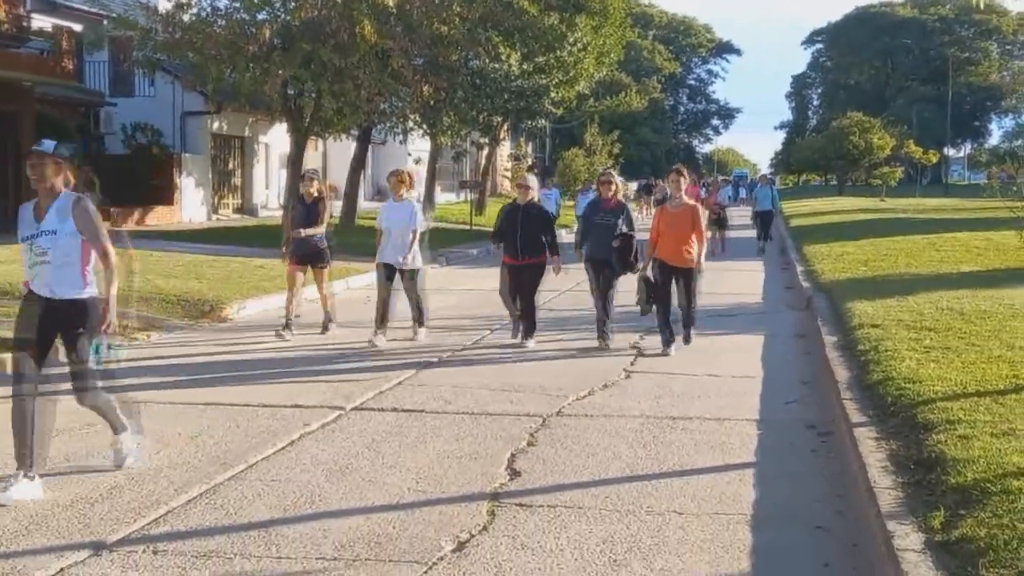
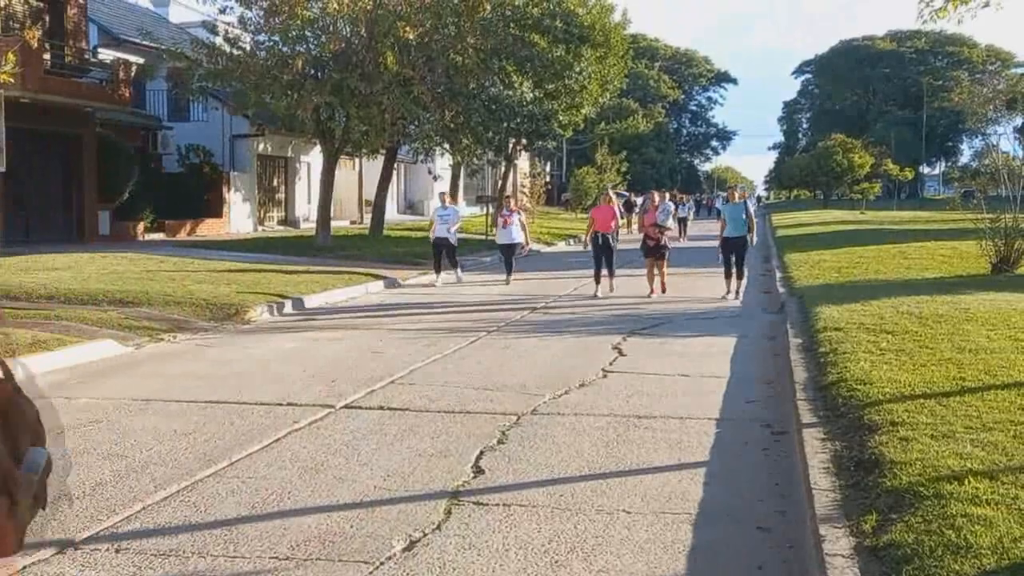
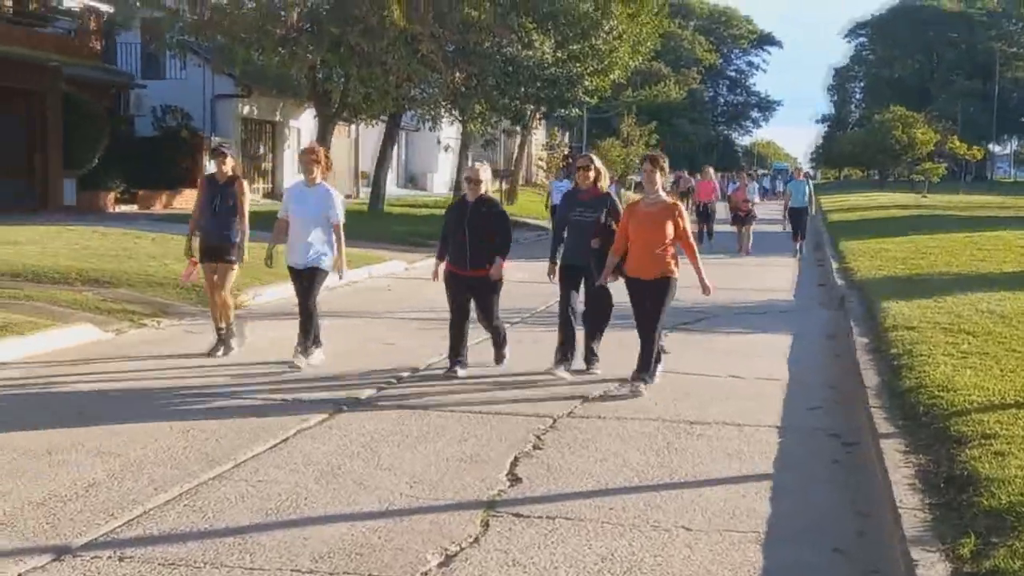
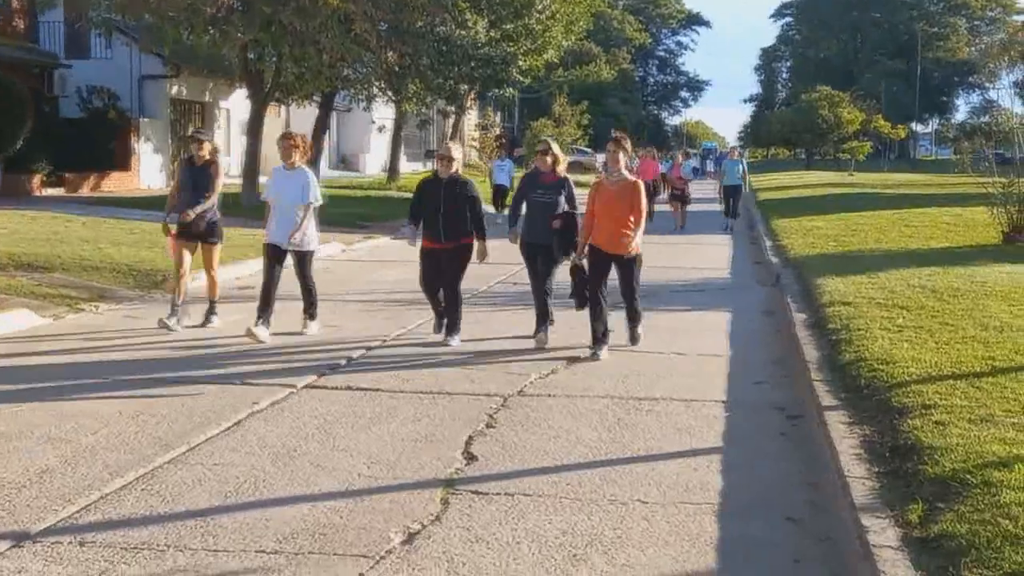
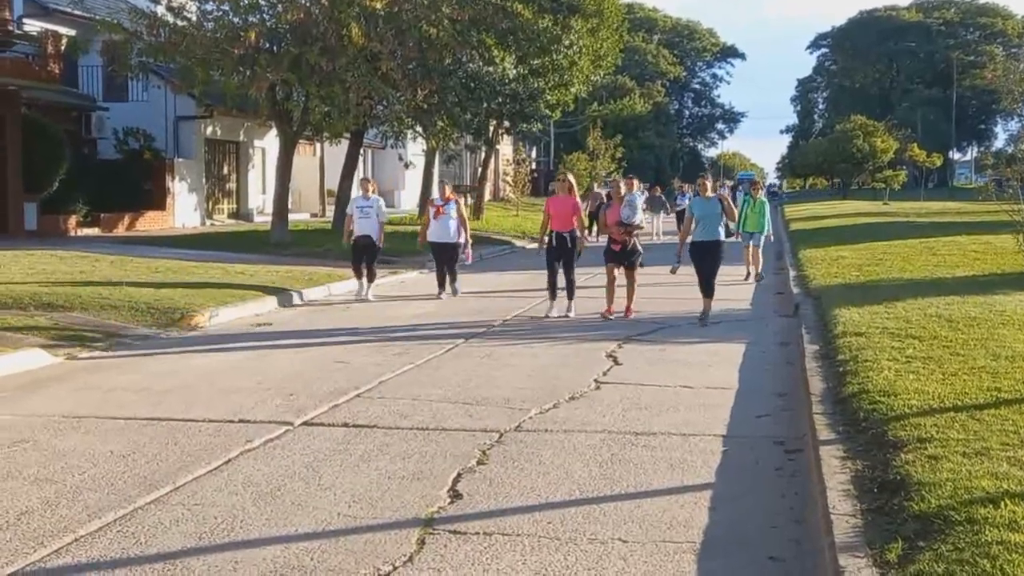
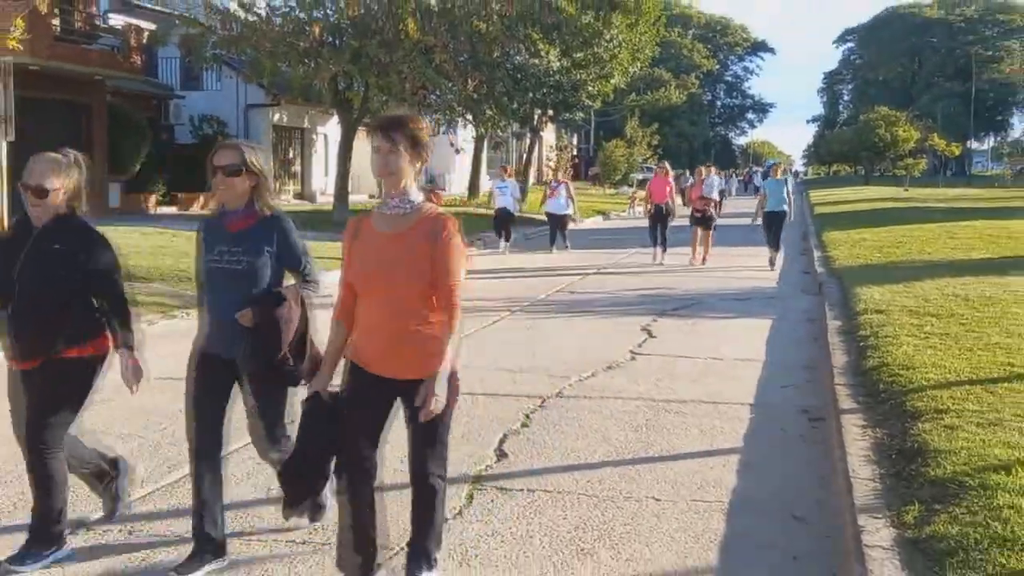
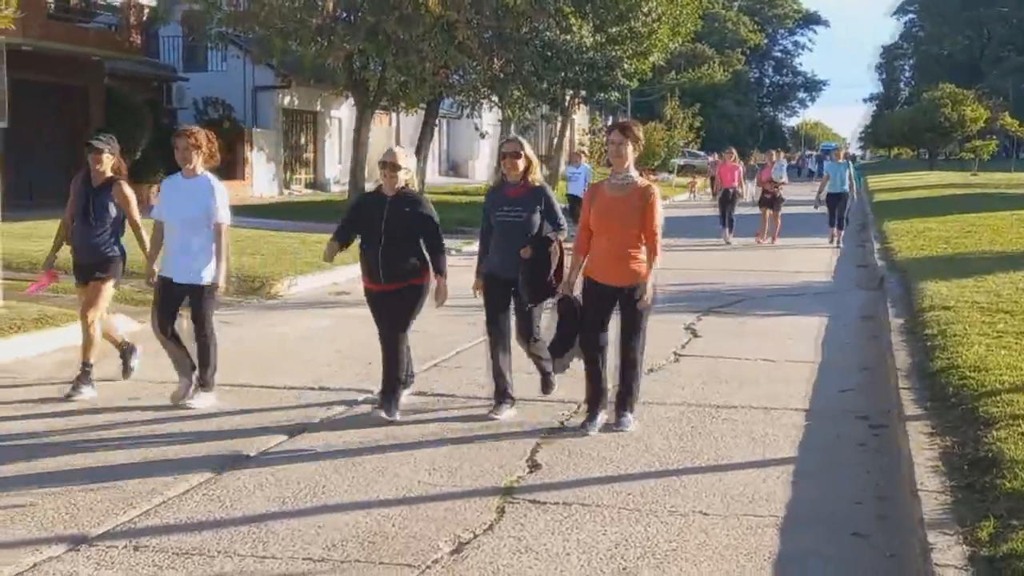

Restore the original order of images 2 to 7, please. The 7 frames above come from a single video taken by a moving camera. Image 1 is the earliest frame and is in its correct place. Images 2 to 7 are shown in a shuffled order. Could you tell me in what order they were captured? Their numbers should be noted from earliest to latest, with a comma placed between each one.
4, 3, 7, 6, 2, 5
